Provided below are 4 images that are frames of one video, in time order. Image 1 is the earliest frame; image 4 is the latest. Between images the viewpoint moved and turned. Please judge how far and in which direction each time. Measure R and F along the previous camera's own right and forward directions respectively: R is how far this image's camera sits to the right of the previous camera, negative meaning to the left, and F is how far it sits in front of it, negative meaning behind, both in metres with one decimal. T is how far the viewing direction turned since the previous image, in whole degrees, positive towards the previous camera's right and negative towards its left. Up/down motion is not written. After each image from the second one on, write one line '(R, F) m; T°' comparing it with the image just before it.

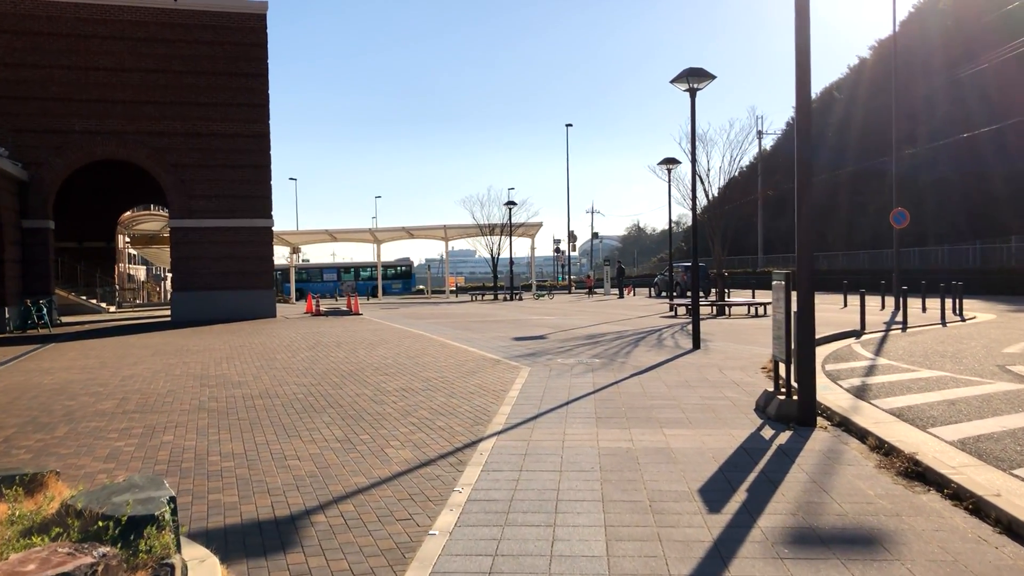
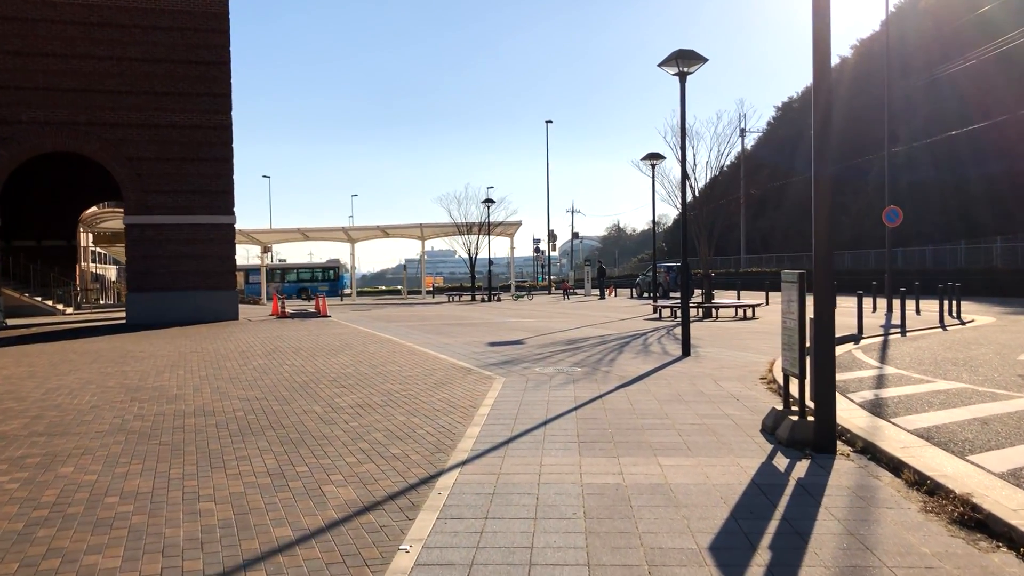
(+0.1, +1.3) m; +1°
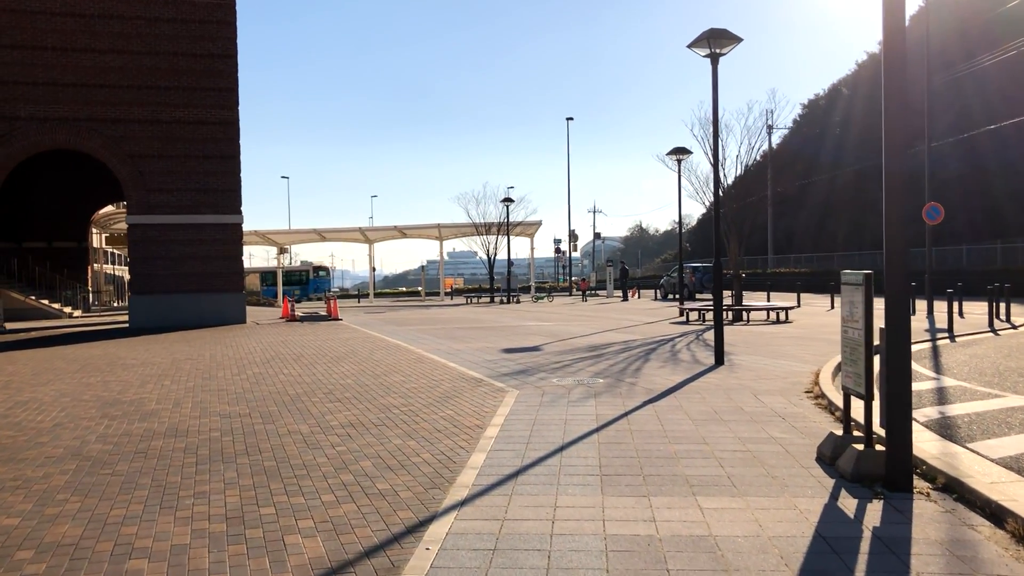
(+0.1, +1.2) m; -1°
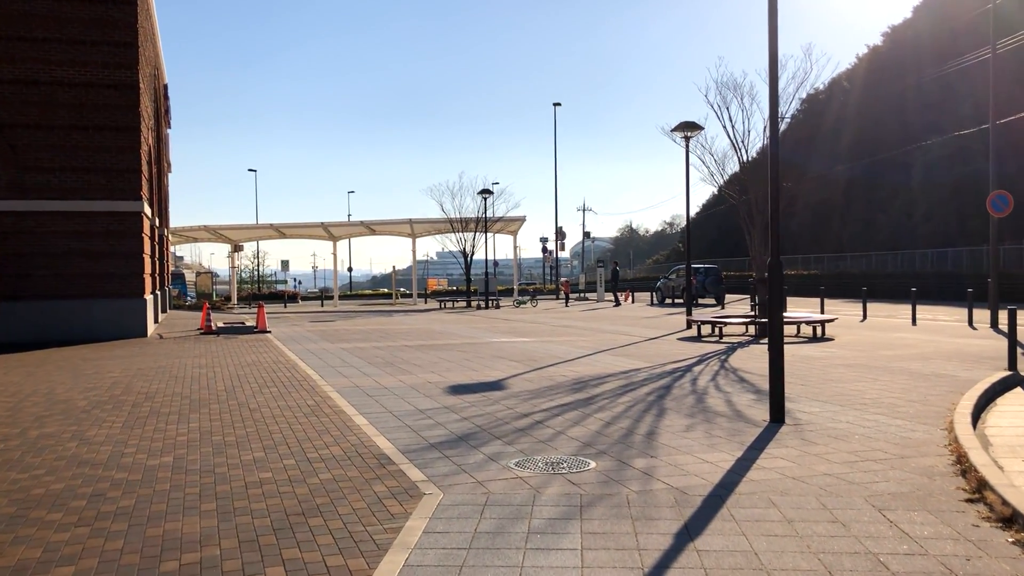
(+0.4, +4.7) m; +1°
